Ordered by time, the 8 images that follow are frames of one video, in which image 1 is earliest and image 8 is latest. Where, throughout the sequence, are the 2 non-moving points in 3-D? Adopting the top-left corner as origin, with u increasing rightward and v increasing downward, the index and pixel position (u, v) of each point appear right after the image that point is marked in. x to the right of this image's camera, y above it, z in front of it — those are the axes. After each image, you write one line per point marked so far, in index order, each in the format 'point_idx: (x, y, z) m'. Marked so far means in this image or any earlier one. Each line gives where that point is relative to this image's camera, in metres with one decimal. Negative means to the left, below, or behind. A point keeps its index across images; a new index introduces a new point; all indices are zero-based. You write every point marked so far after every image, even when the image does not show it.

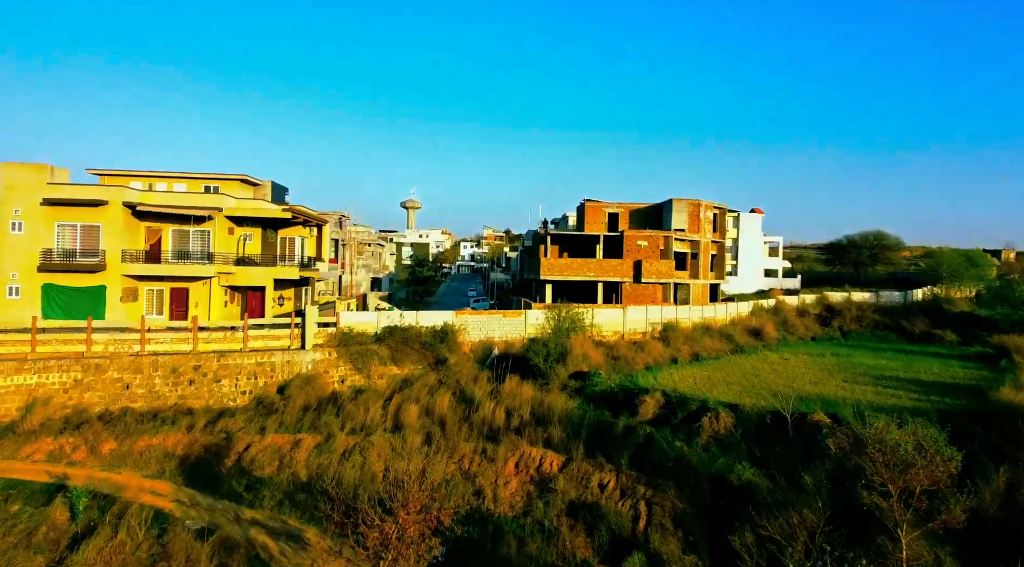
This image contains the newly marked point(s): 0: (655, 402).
0: (+3.9, -3.3, +18.9) m
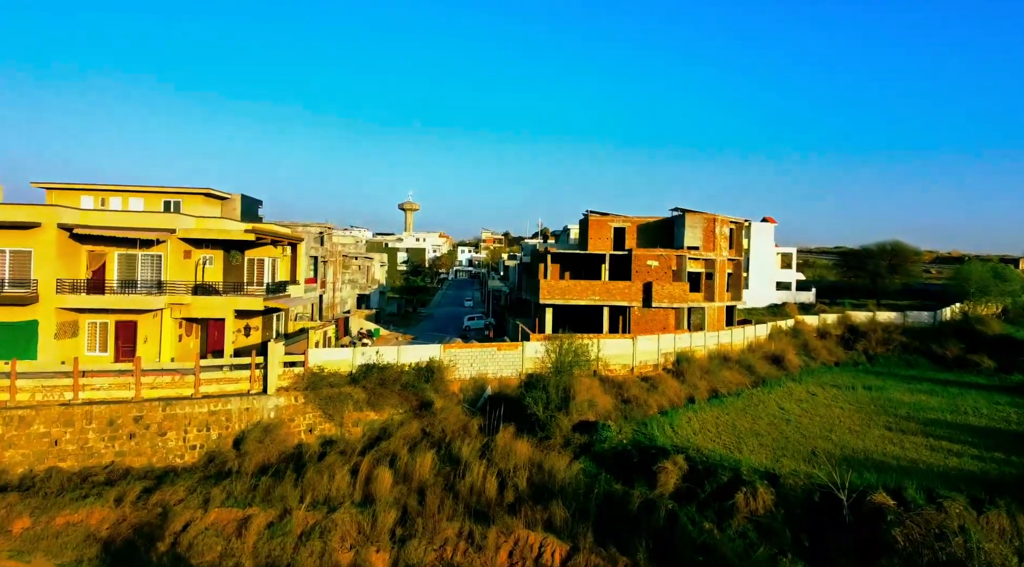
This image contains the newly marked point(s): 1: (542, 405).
0: (+3.8, -4.3, +15.8) m
1: (+0.9, -3.5, +19.6) m
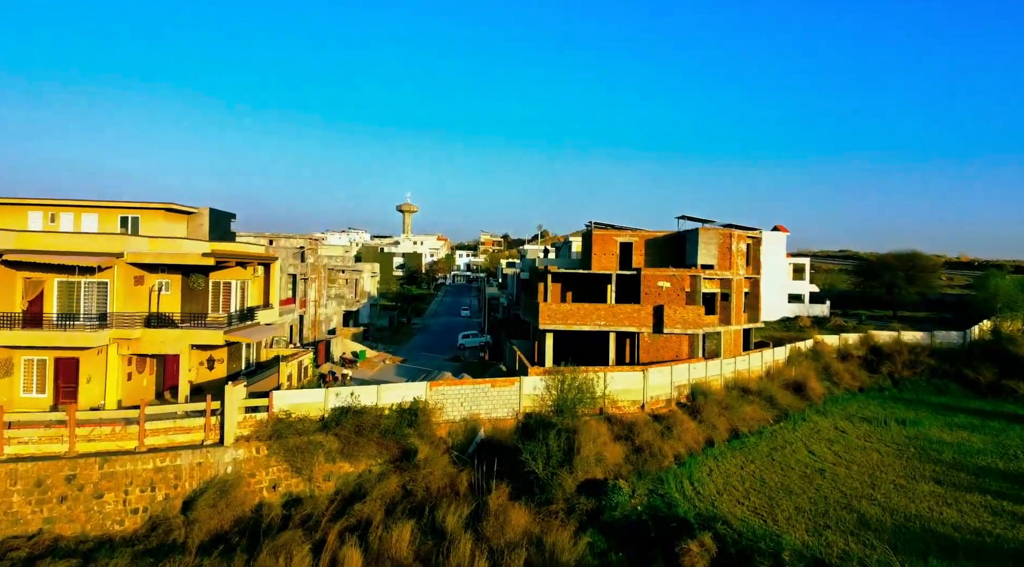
0: (+3.7, -5.2, +13.1) m
1: (+0.7, -4.3, +16.9) m
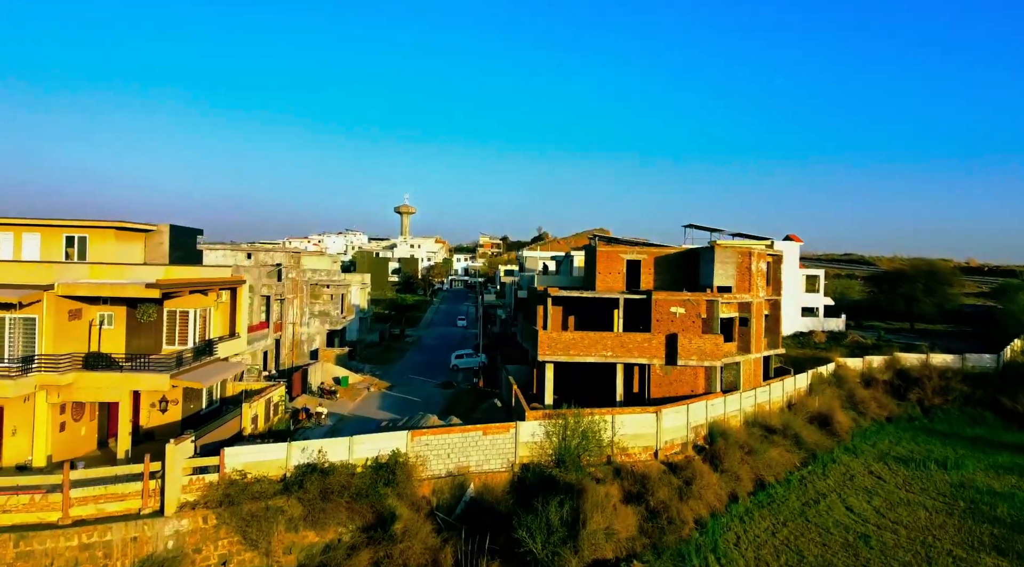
0: (+3.5, -6.0, +10.4) m
1: (+0.6, -5.2, +14.2) m
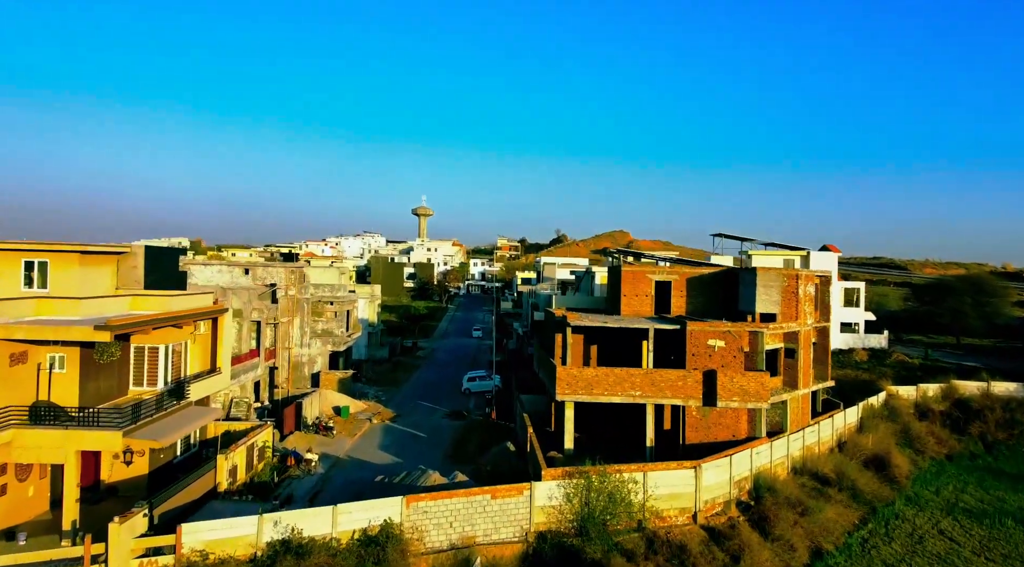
0: (+3.6, -6.9, +7.6) m
1: (+0.8, -6.0, +11.5) m
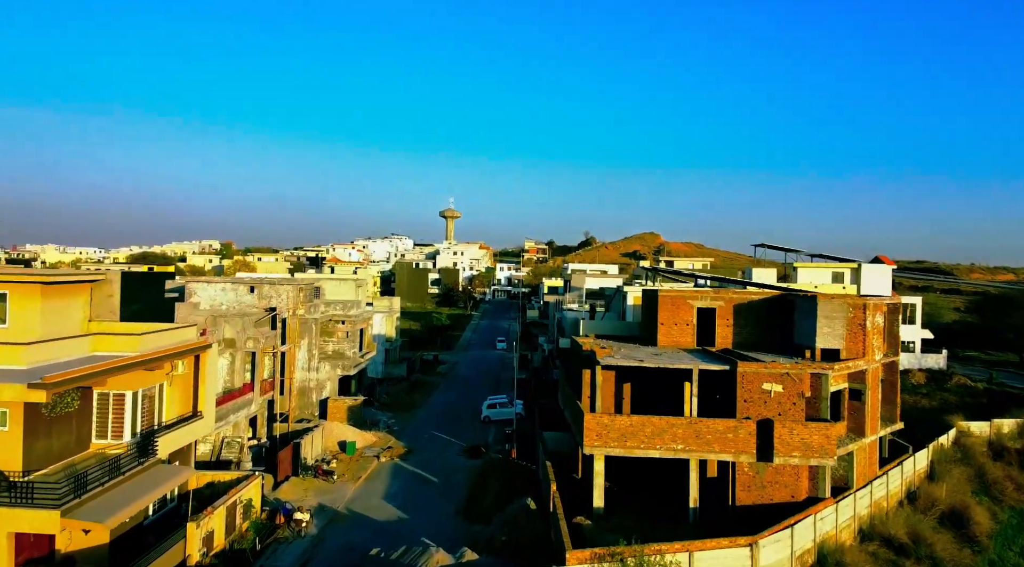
0: (+3.6, -7.7, +4.8) m
1: (+1.0, -6.9, +8.8) m
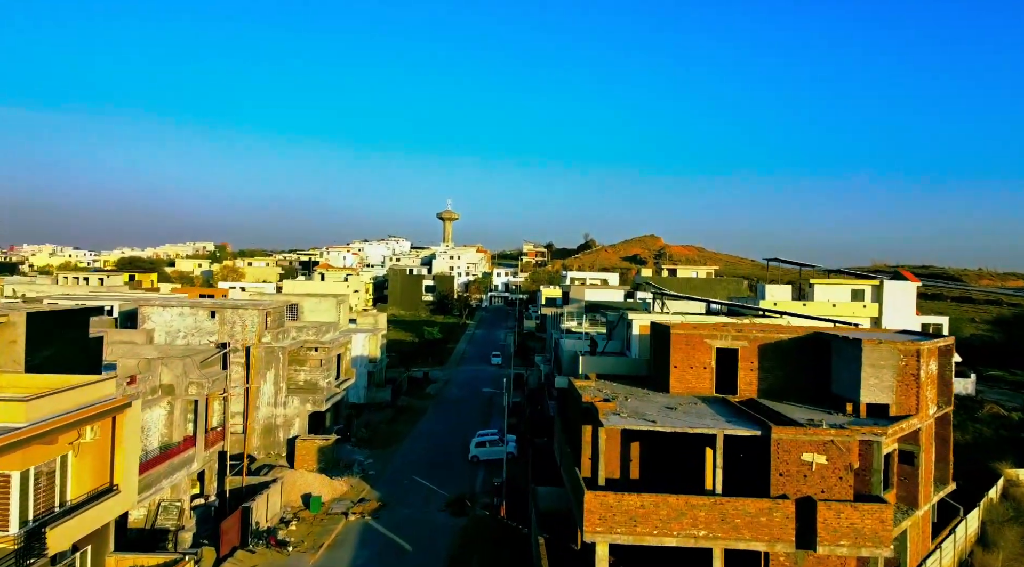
0: (+3.3, -8.7, +1.7) m
1: (+0.6, -7.9, +5.7) m
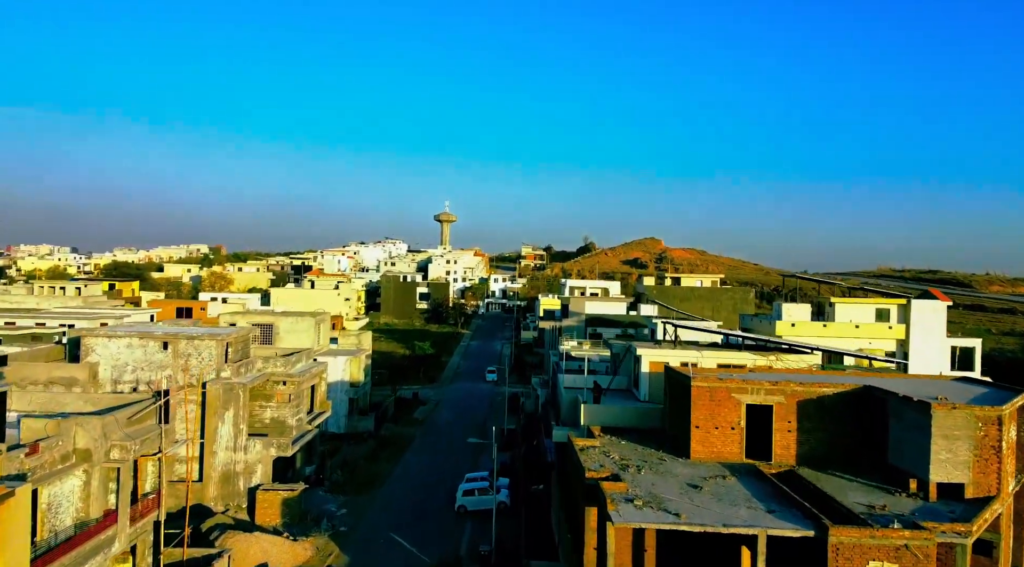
0: (+3.0, -9.7, -1.5) m
1: (+0.4, -8.8, +2.5) m
